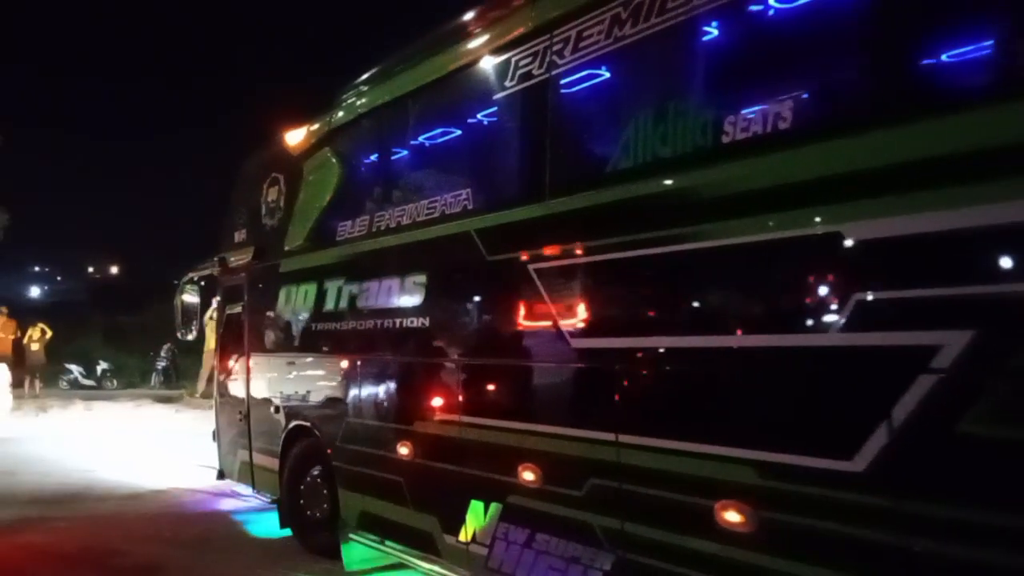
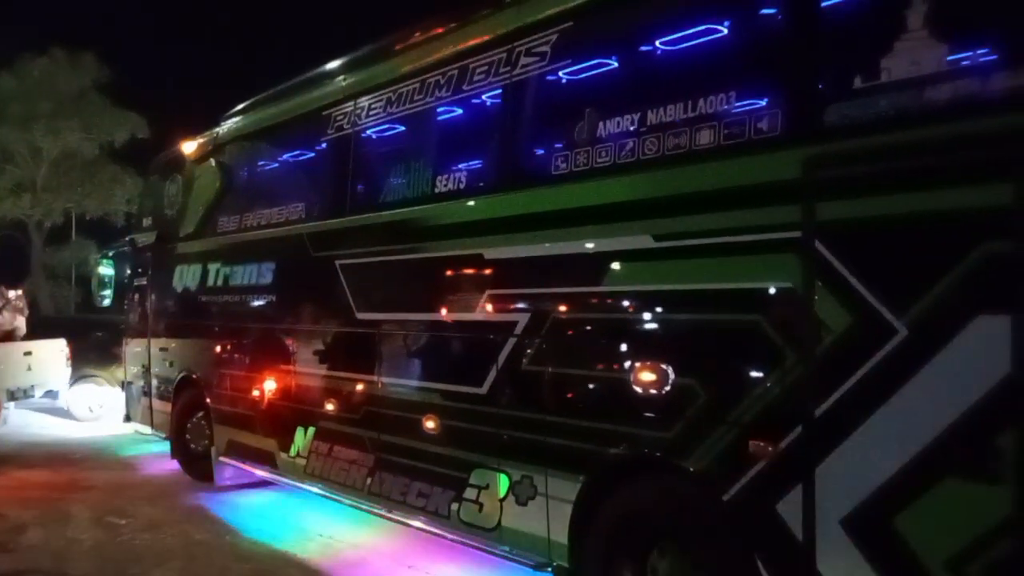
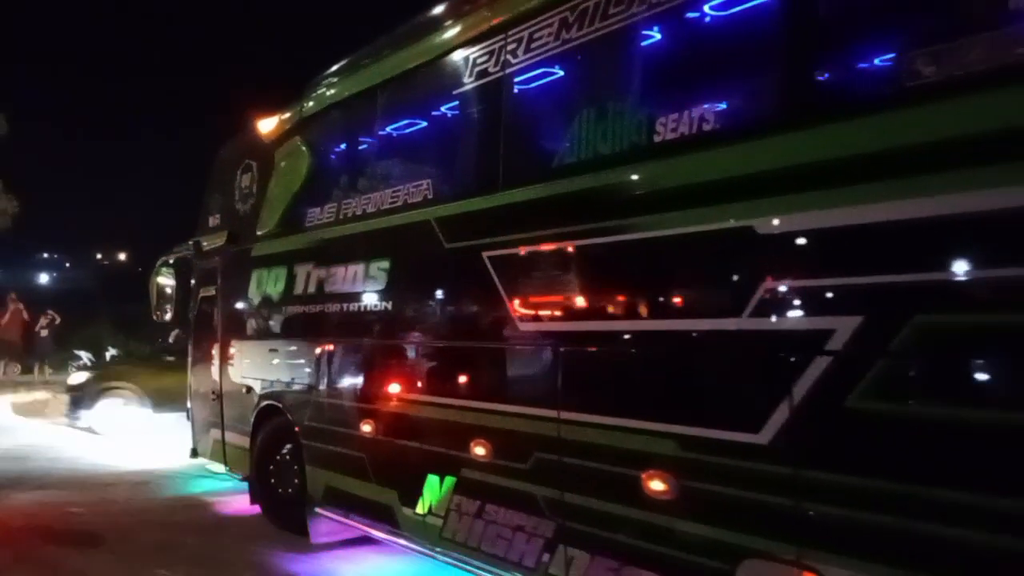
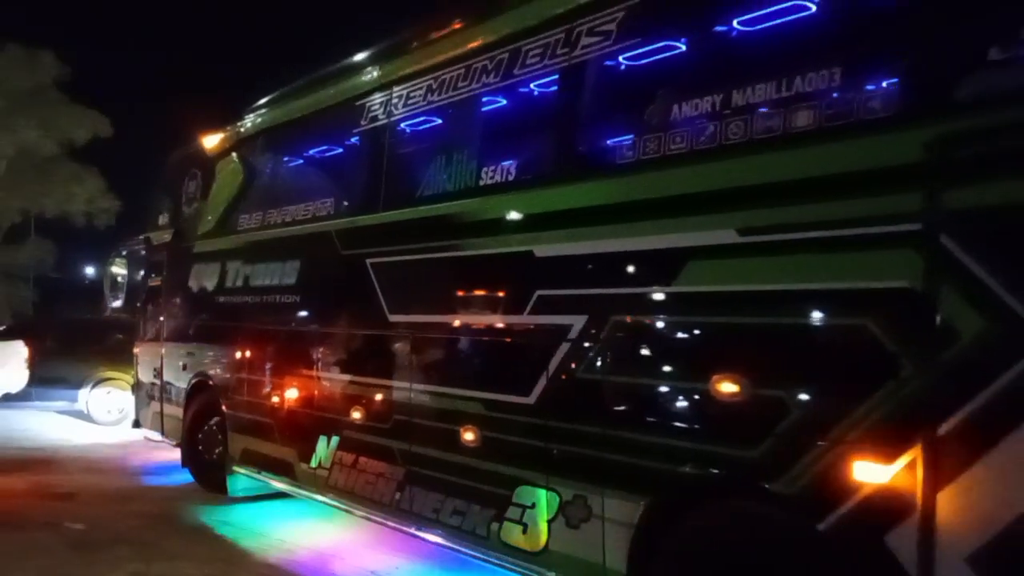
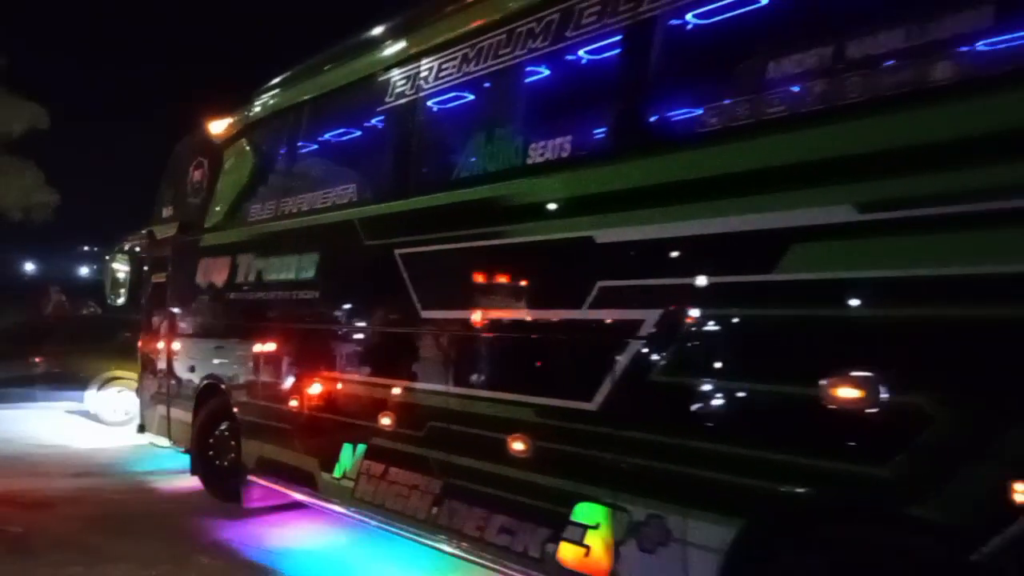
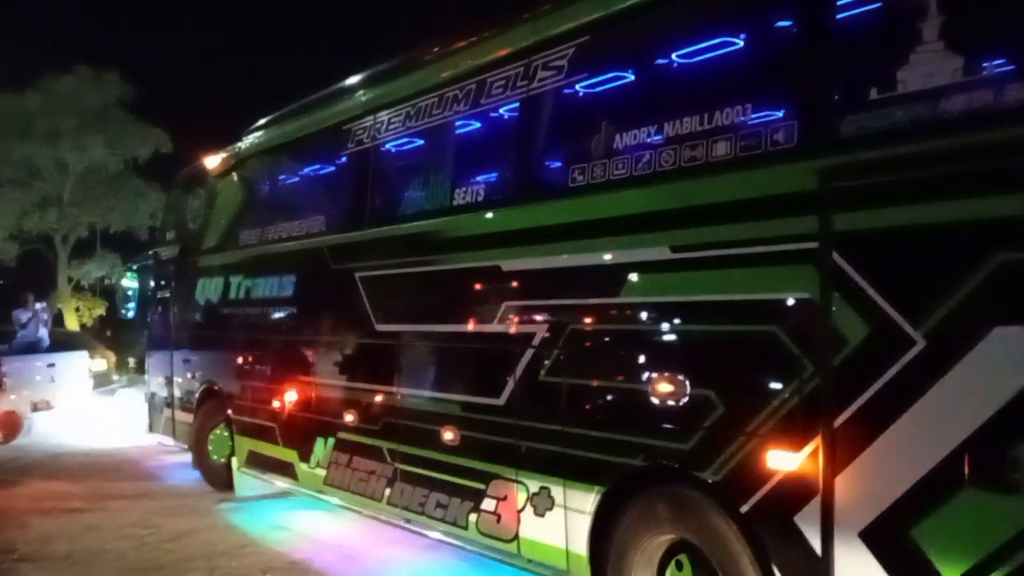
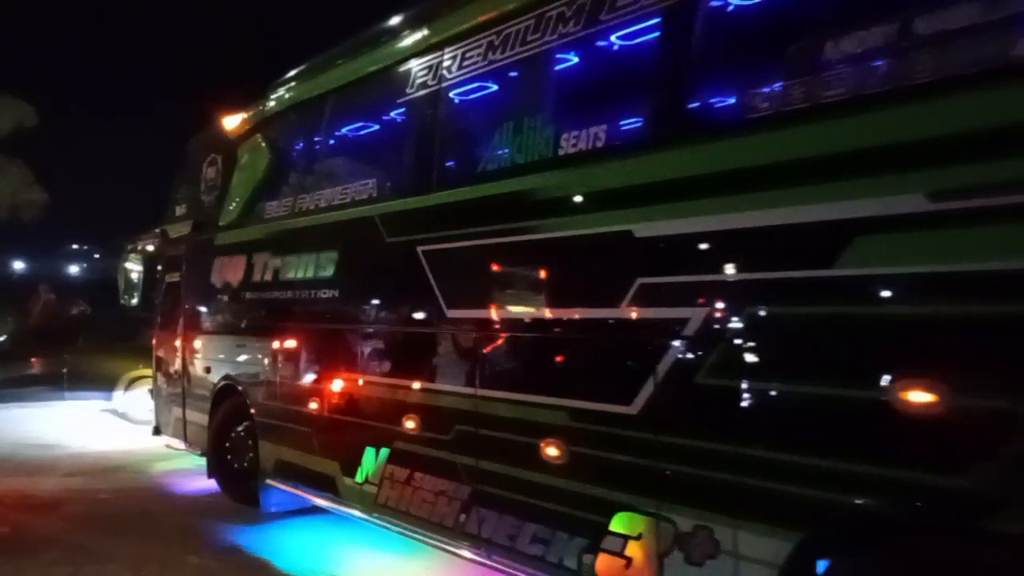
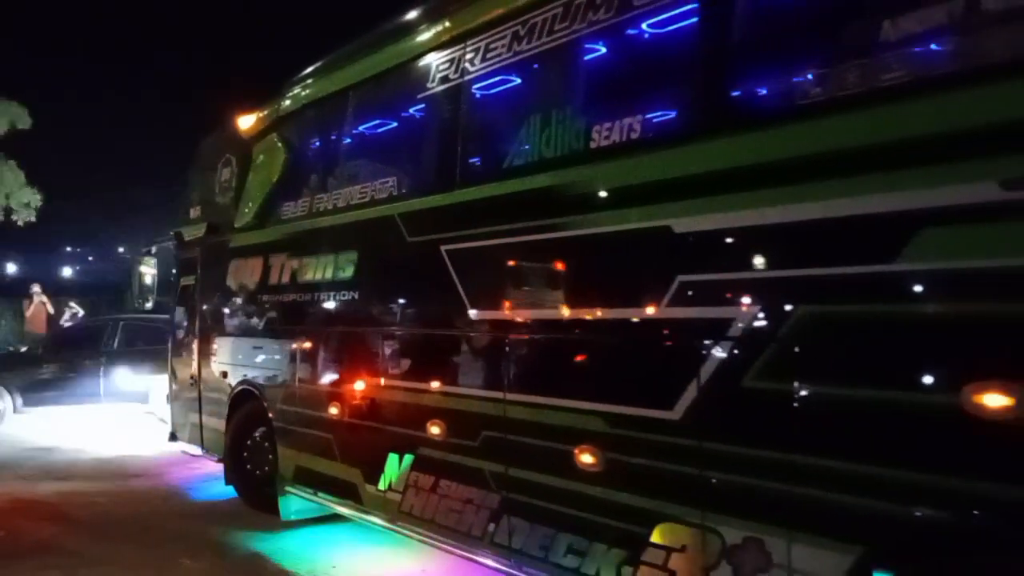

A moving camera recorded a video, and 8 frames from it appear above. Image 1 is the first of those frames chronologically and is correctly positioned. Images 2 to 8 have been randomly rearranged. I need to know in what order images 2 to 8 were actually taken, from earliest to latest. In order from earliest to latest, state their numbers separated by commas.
3, 8, 7, 5, 4, 2, 6
